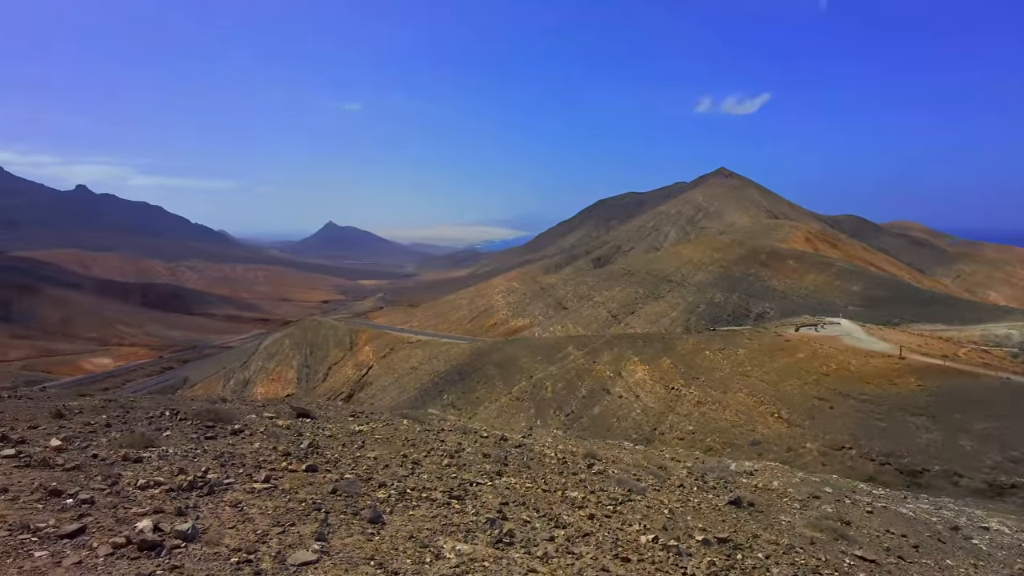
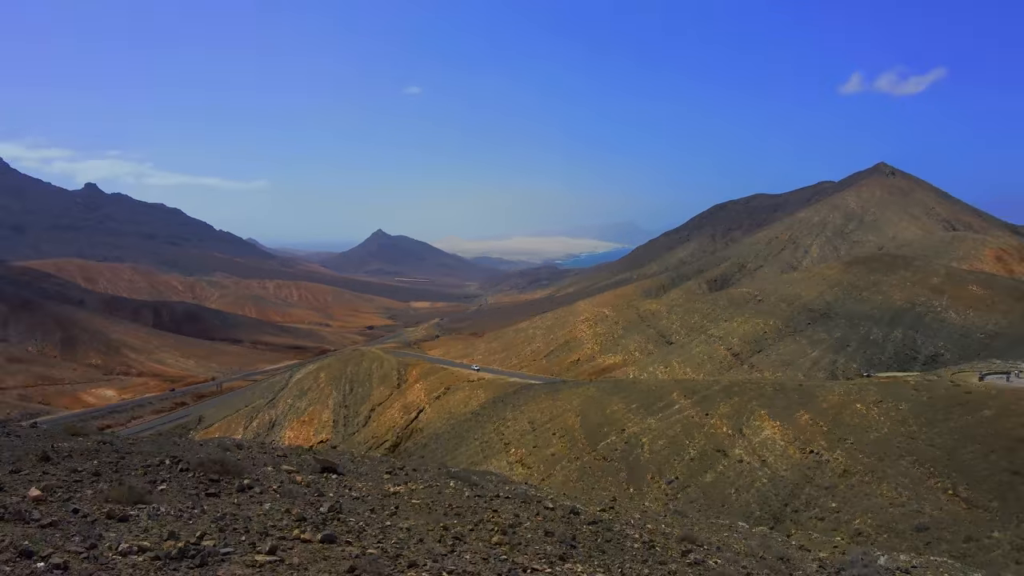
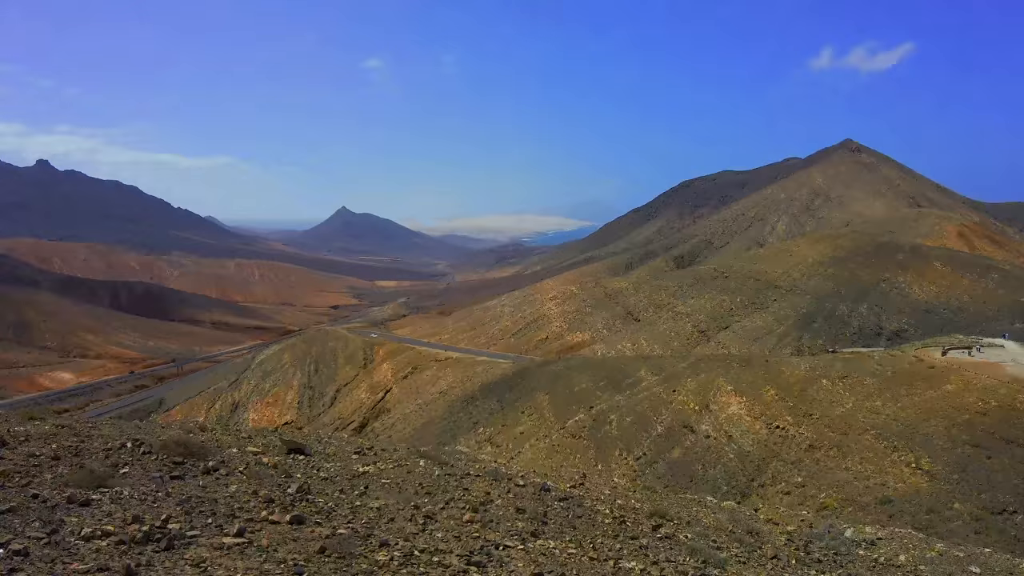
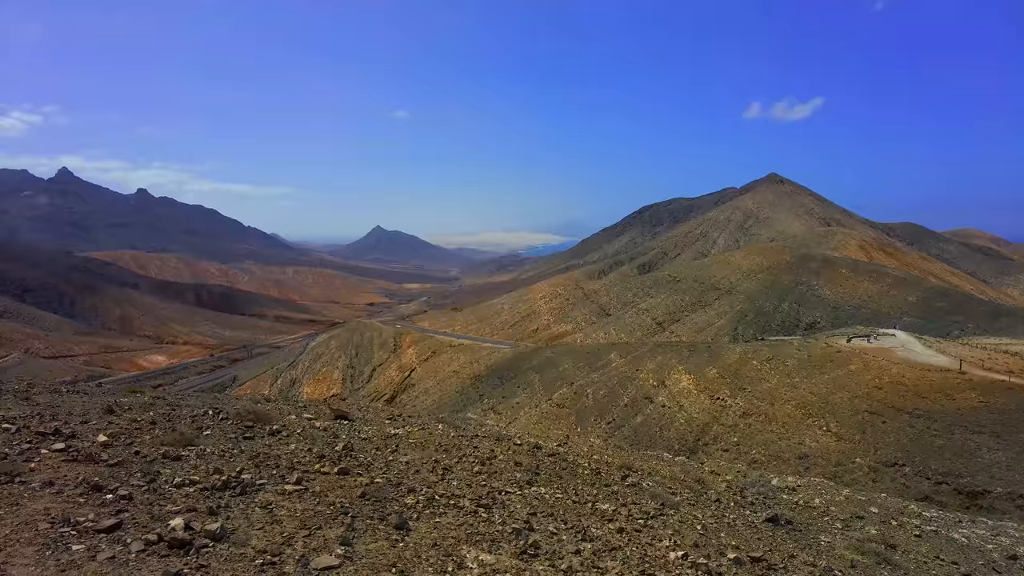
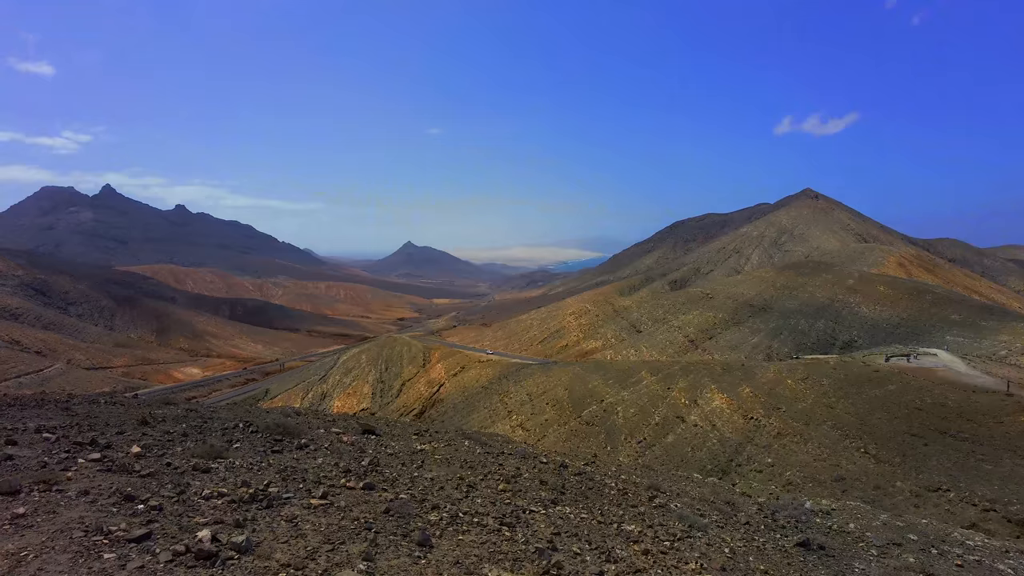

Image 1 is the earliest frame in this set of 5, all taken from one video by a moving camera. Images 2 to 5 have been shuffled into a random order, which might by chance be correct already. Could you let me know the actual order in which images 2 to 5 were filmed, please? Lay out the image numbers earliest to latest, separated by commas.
4, 3, 2, 5
